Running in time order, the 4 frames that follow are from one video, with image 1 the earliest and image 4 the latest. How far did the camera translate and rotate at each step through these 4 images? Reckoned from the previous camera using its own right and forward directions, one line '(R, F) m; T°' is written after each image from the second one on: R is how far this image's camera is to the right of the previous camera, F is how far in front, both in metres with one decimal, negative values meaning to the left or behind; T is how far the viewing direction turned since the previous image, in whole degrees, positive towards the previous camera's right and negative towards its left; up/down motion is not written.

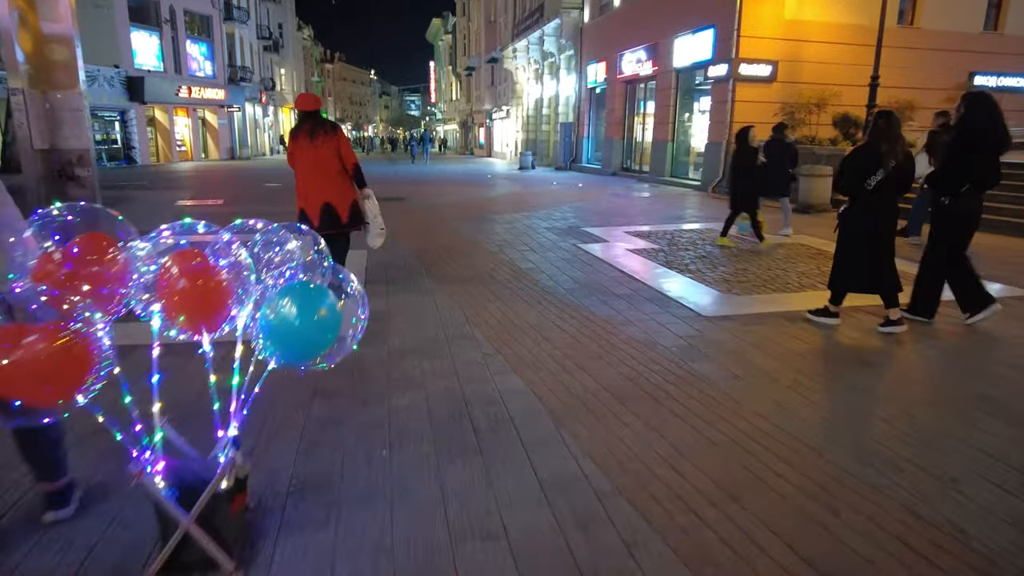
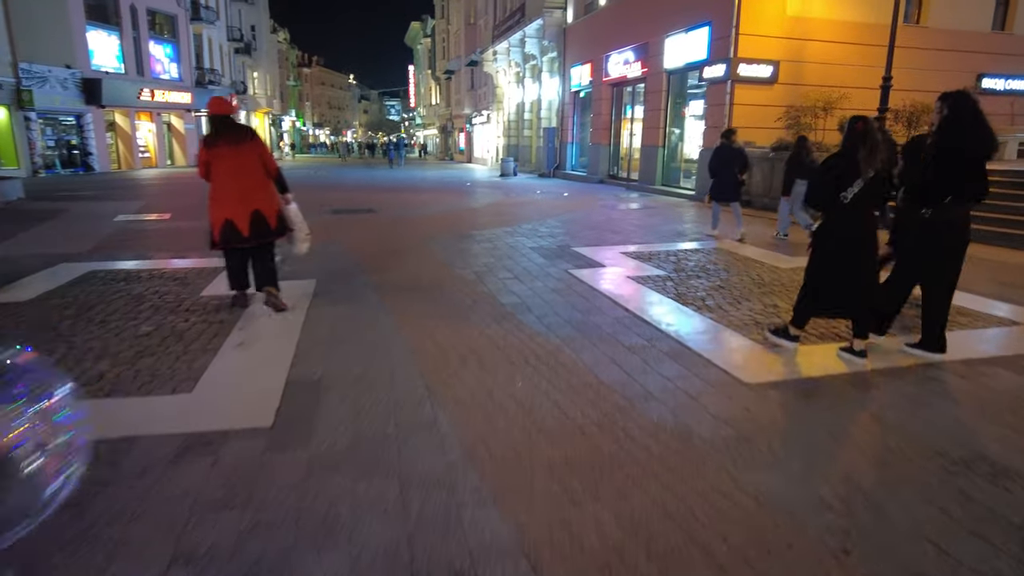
(0.0, +1.4) m; +2°
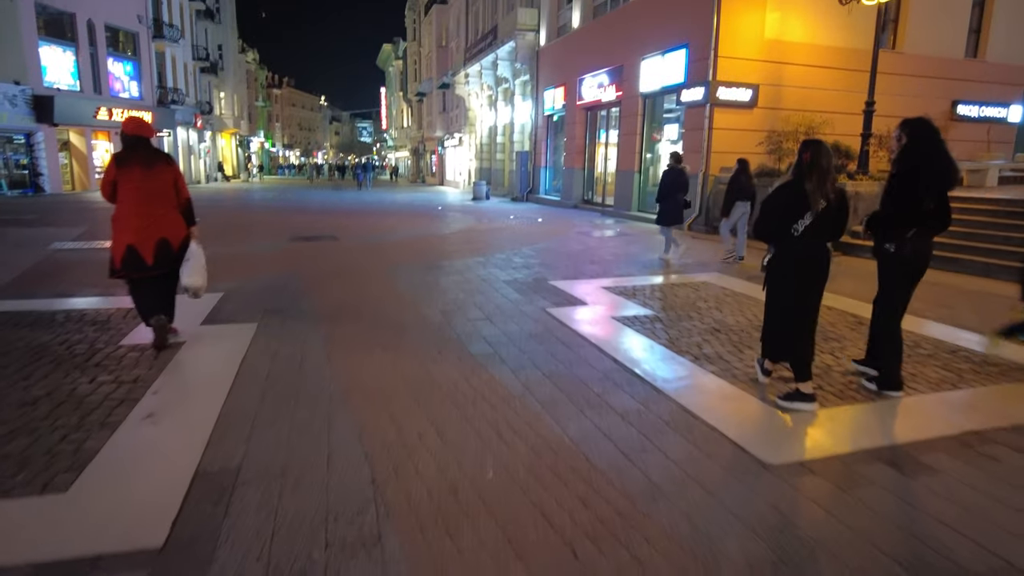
(0.0, +0.8) m; +2°
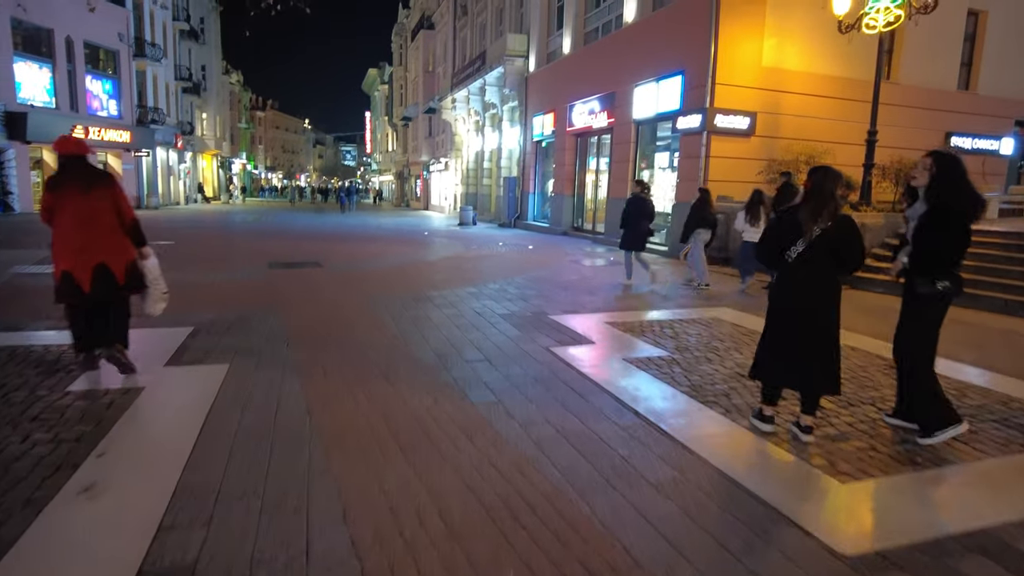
(-0.2, +0.6) m; +2°
